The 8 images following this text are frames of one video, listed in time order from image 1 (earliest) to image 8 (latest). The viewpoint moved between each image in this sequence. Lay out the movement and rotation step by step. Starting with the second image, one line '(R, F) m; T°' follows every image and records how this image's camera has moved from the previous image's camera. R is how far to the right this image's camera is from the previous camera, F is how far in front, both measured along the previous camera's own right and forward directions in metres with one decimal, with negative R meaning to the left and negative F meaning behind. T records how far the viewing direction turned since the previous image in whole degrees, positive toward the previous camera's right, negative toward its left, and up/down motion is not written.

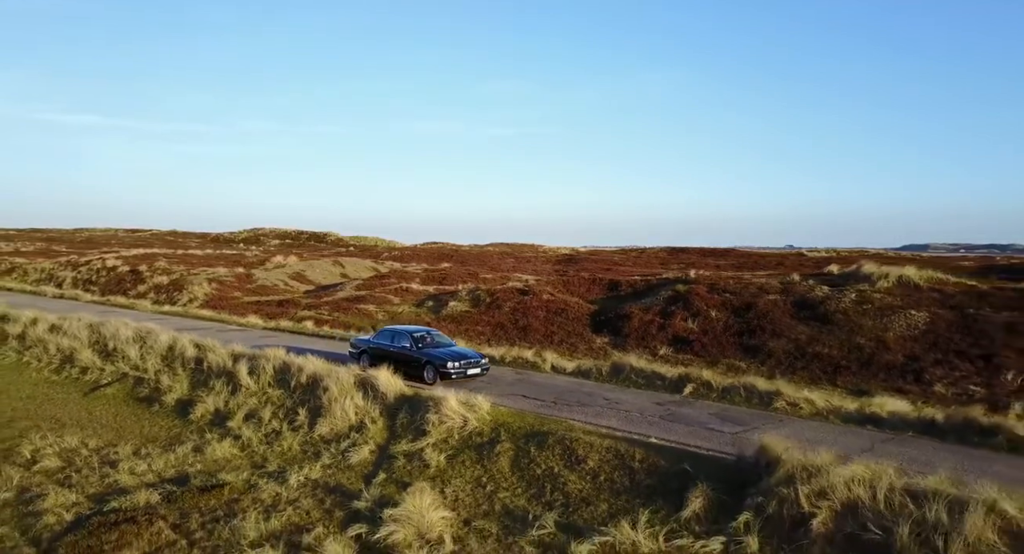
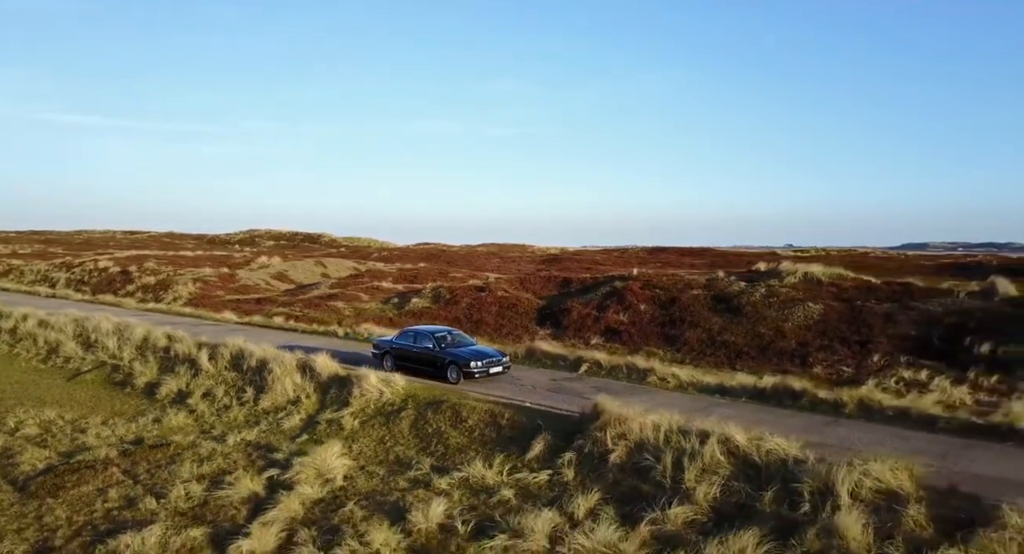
(+1.9, -2.5) m; 0°
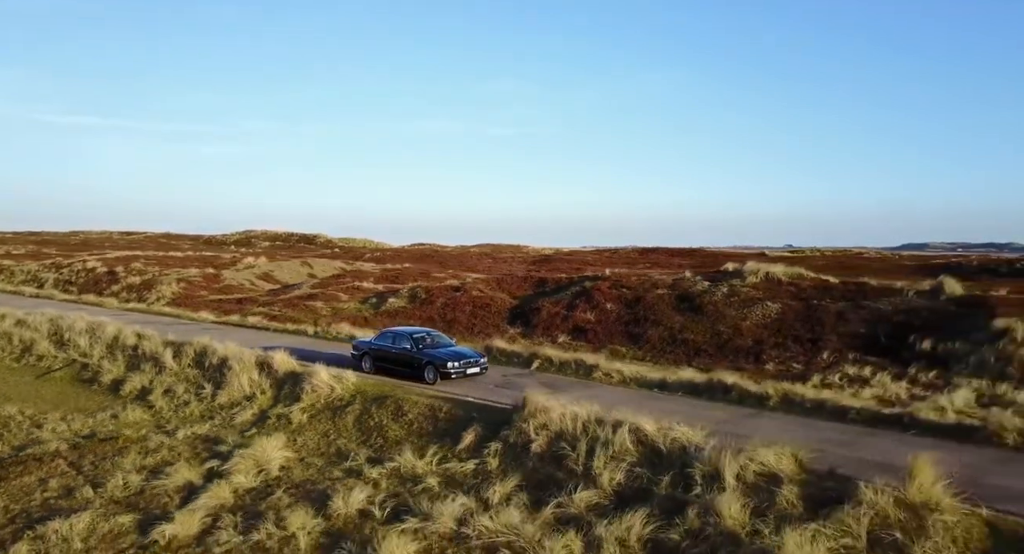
(+1.1, -0.5) m; 0°
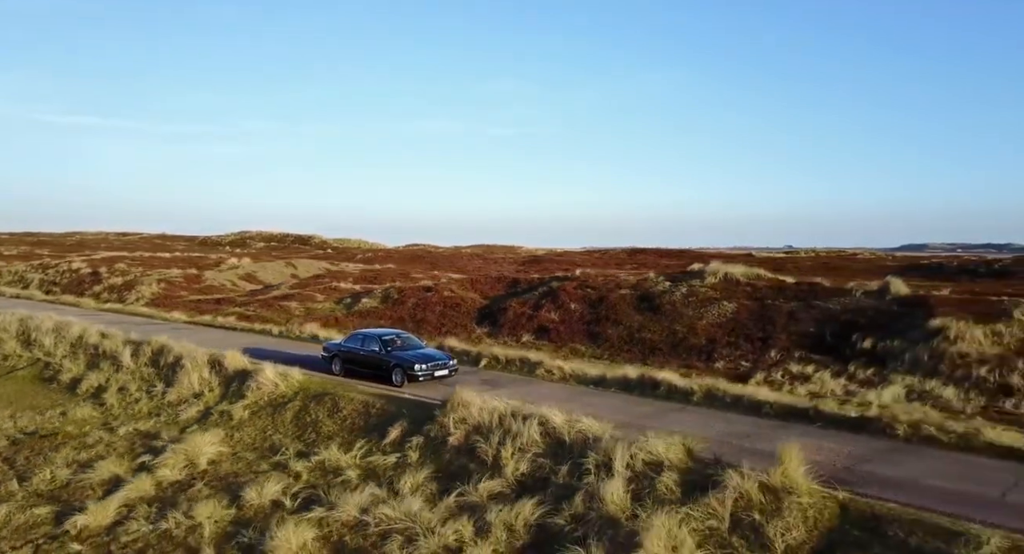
(+1.3, -0.4) m; 0°
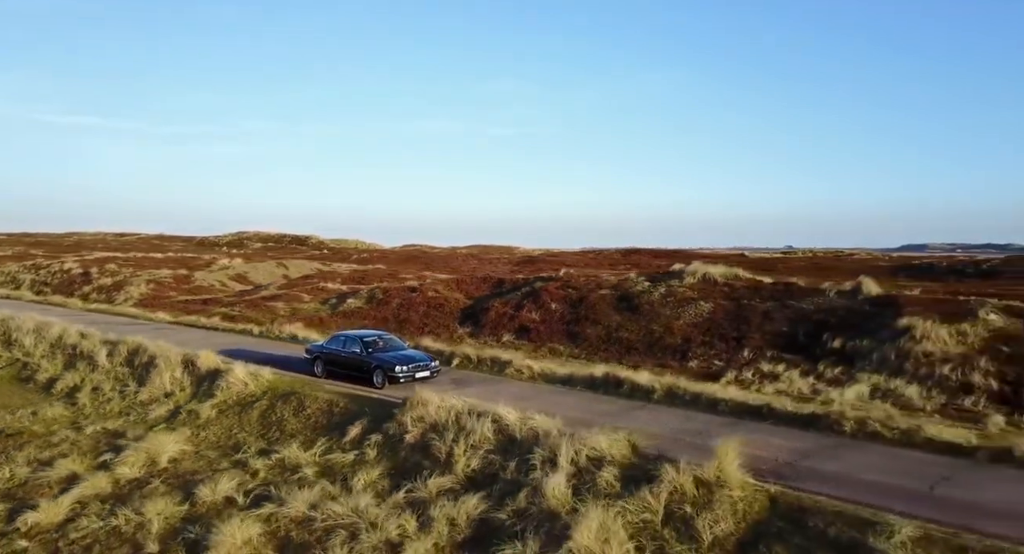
(+0.7, -0.1) m; 0°
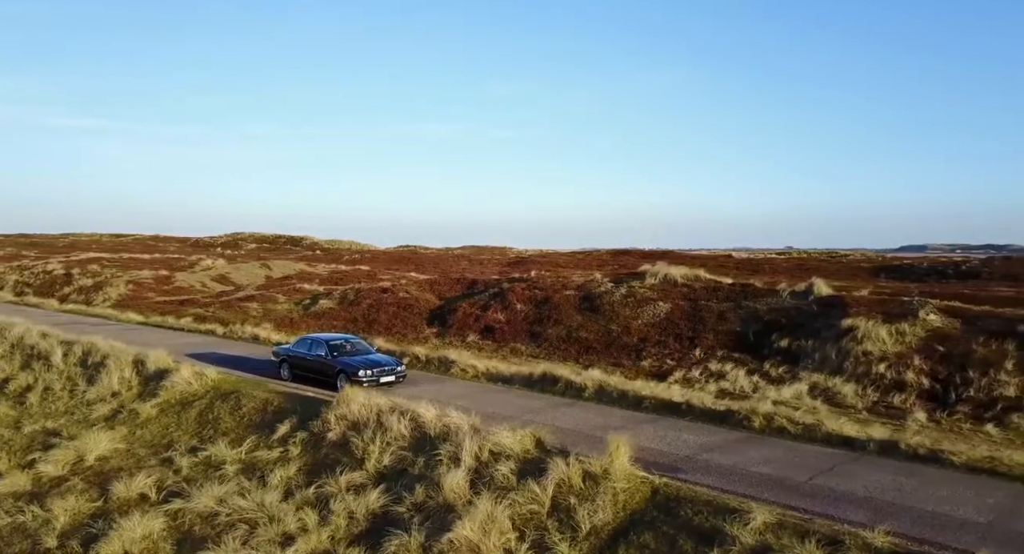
(+1.2, -0.2) m; 0°
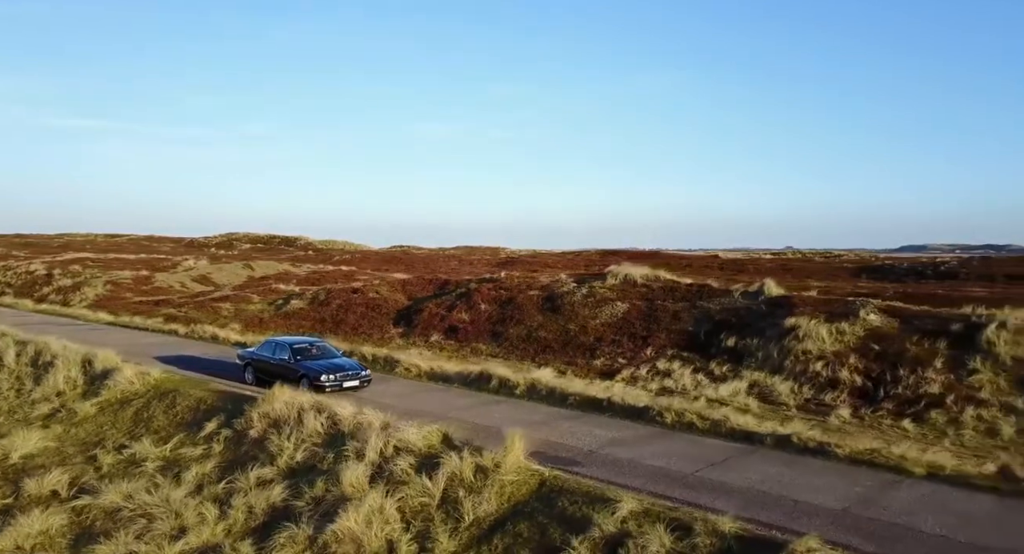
(+1.3, -0.2) m; 0°
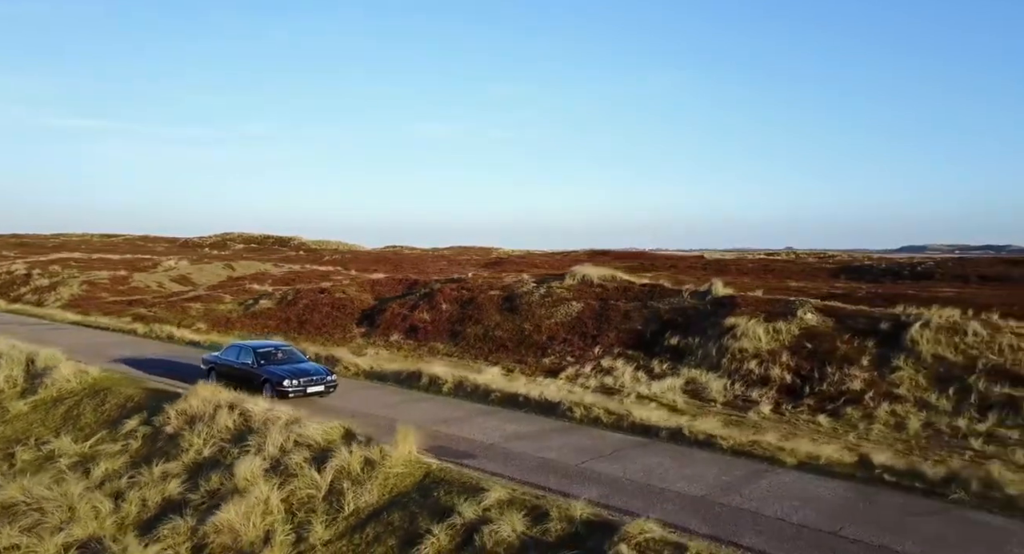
(+1.4, -0.2) m; 0°
